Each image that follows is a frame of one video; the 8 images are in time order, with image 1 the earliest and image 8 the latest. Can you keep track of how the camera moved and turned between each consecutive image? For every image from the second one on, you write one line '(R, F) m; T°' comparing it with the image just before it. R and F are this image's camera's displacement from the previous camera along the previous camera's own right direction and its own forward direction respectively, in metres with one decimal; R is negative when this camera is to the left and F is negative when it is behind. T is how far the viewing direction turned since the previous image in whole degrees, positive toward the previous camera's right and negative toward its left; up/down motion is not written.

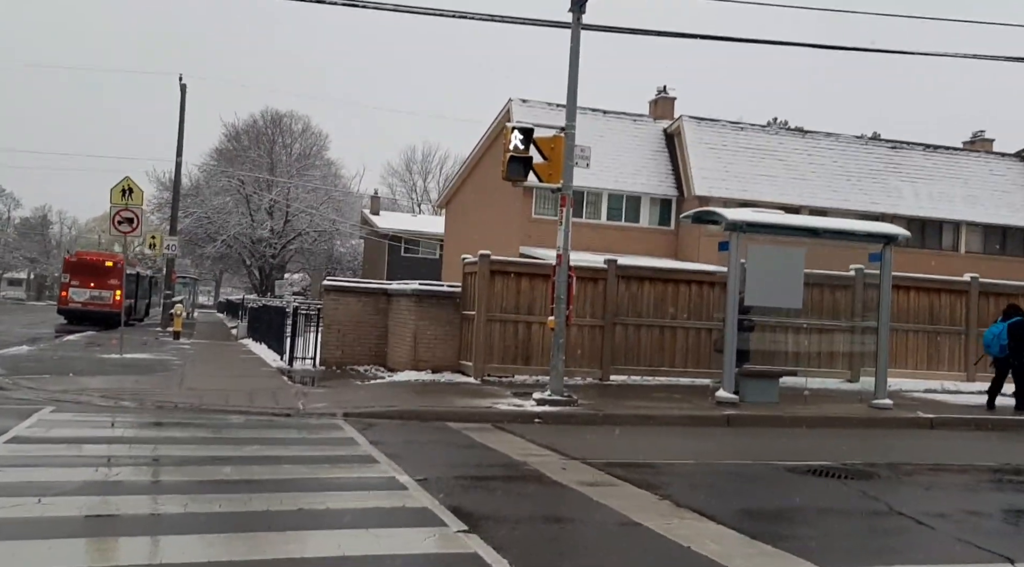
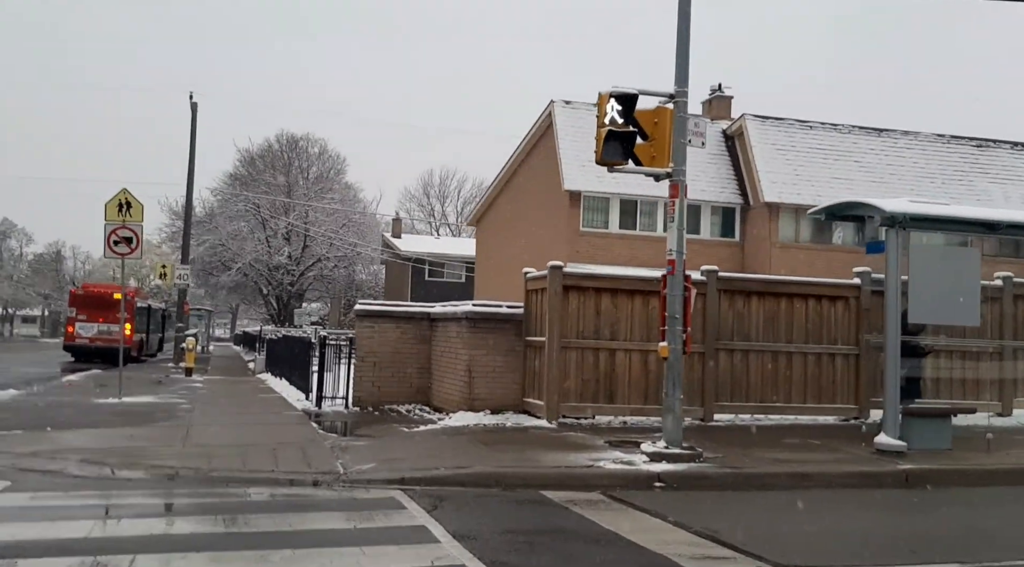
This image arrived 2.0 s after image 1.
(-0.9, +3.1) m; -1°
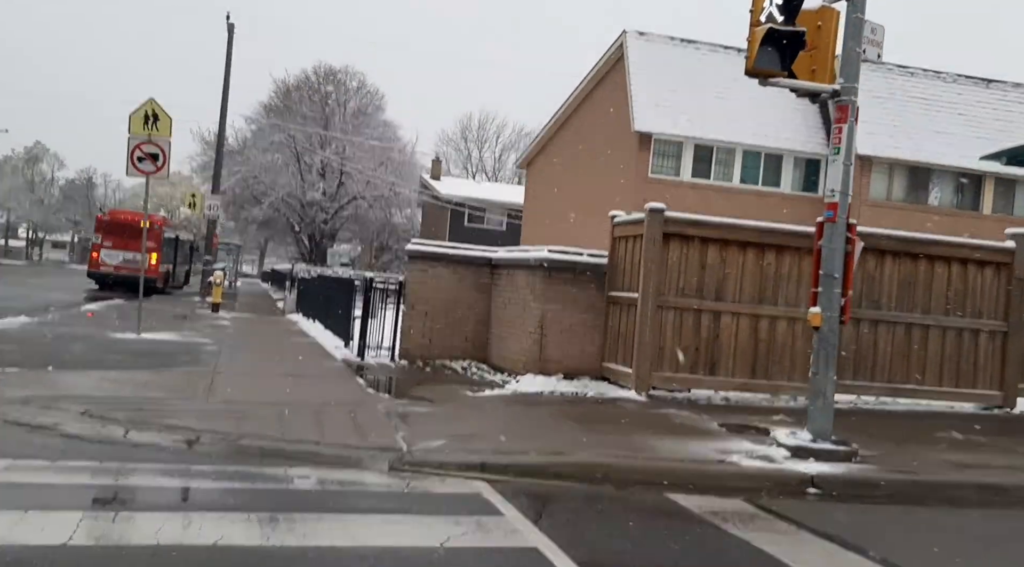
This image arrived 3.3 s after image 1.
(-0.8, +2.1) m; -2°
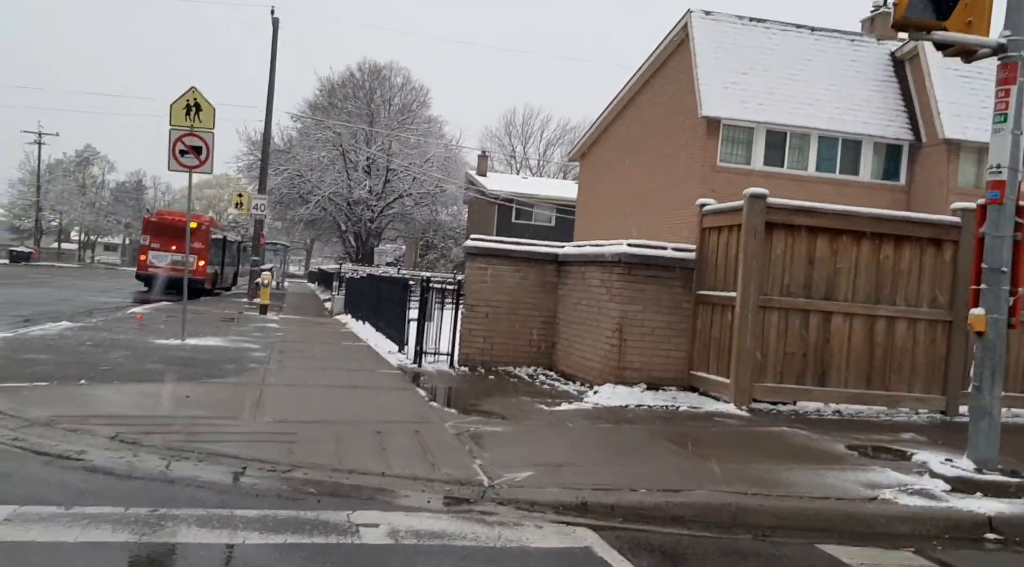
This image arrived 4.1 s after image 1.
(-0.4, +1.2) m; -3°
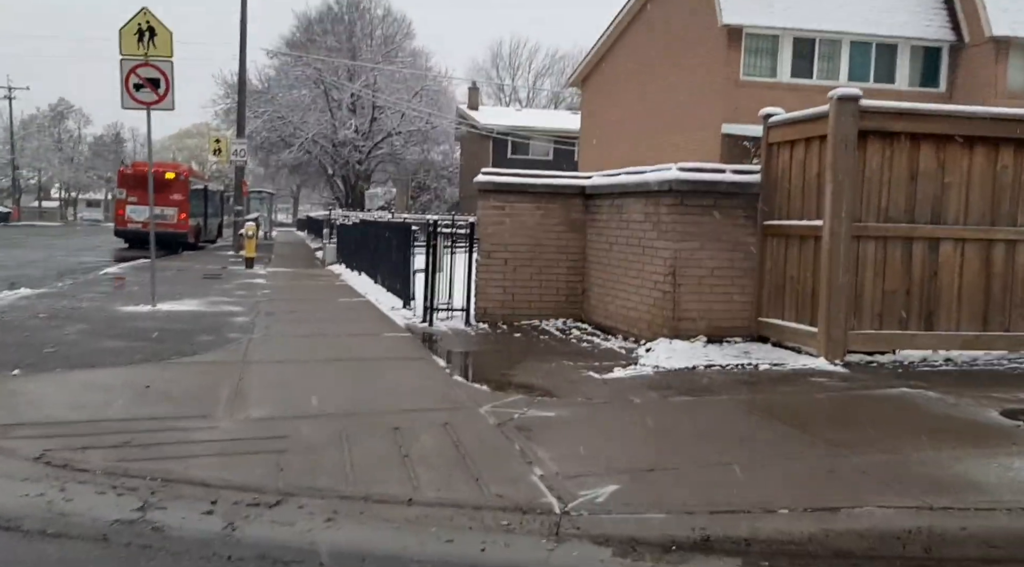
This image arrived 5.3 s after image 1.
(-0.4, +1.9) m; 0°
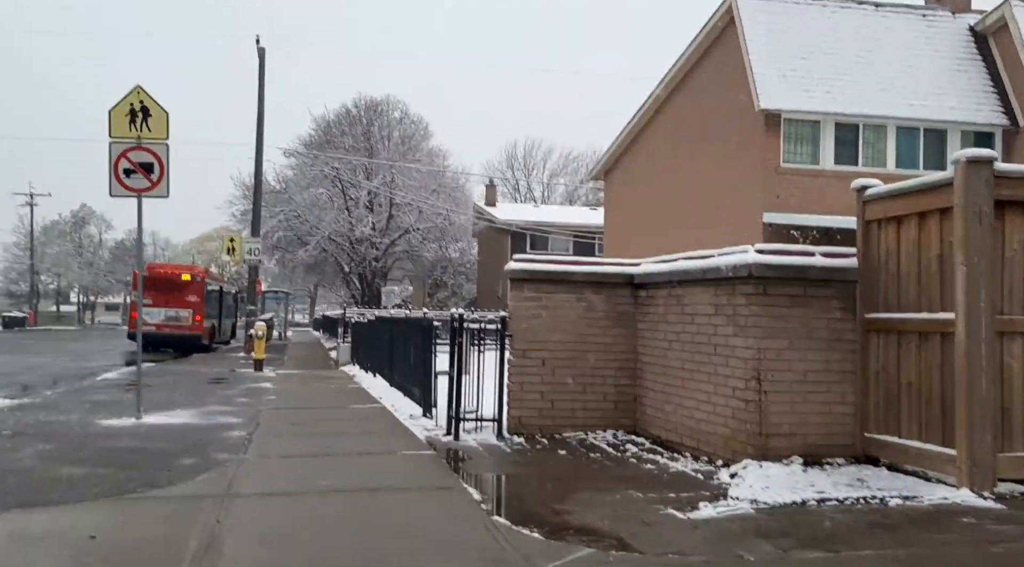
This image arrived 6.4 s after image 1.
(-0.2, +1.6) m; -1°
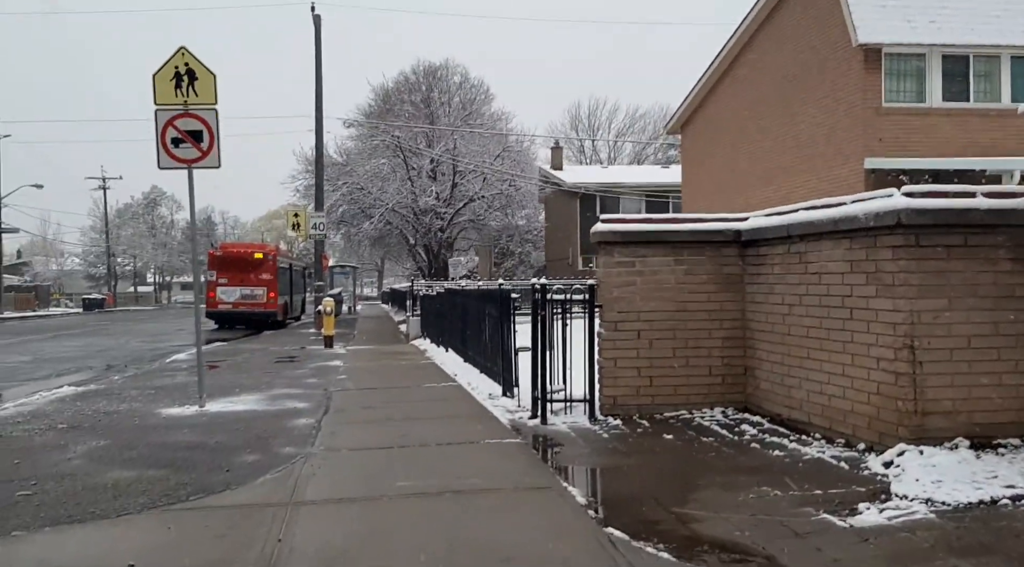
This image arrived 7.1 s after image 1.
(-0.2, +1.1) m; -4°
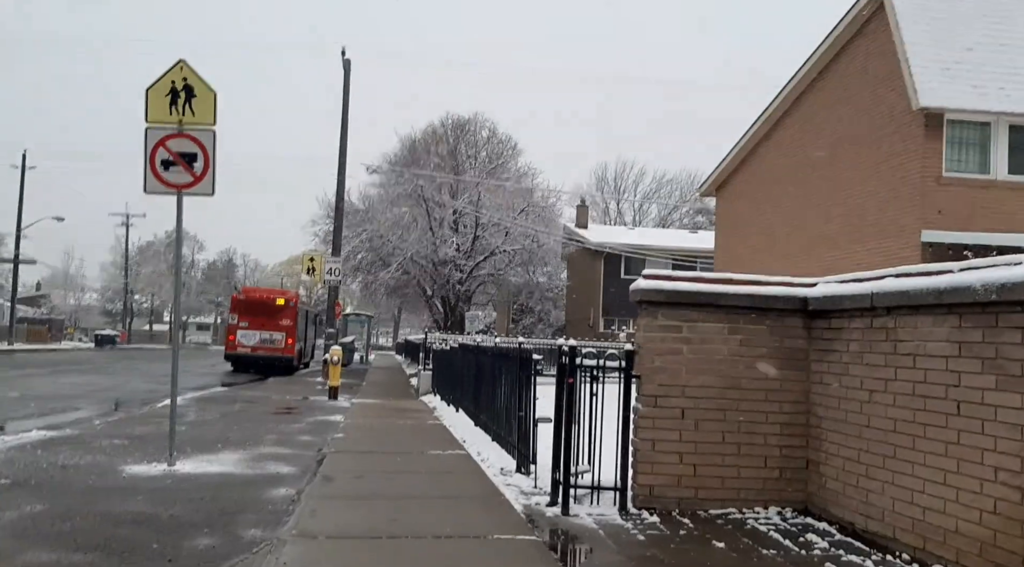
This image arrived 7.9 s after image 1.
(-0.1, +1.3) m; -1°
